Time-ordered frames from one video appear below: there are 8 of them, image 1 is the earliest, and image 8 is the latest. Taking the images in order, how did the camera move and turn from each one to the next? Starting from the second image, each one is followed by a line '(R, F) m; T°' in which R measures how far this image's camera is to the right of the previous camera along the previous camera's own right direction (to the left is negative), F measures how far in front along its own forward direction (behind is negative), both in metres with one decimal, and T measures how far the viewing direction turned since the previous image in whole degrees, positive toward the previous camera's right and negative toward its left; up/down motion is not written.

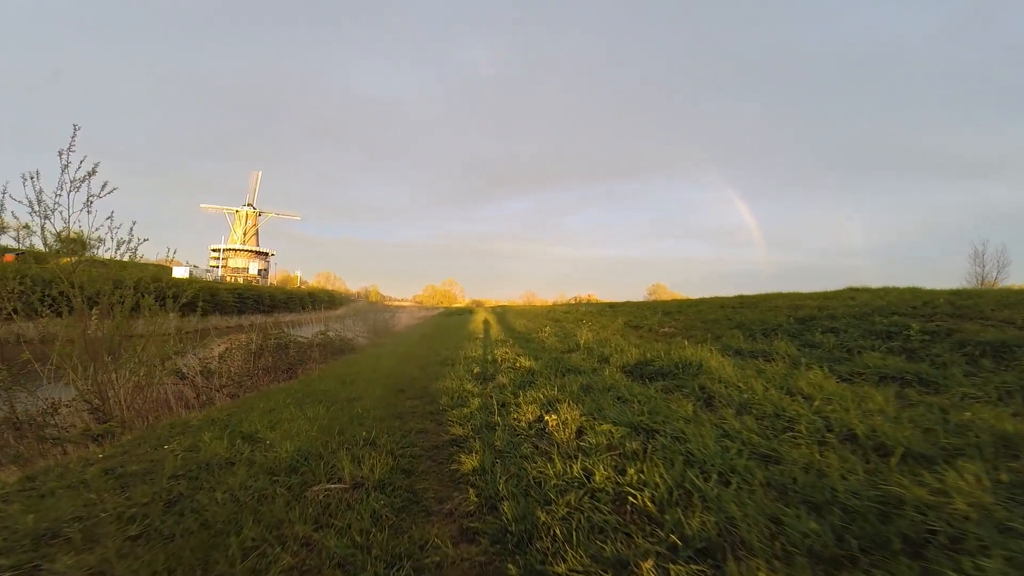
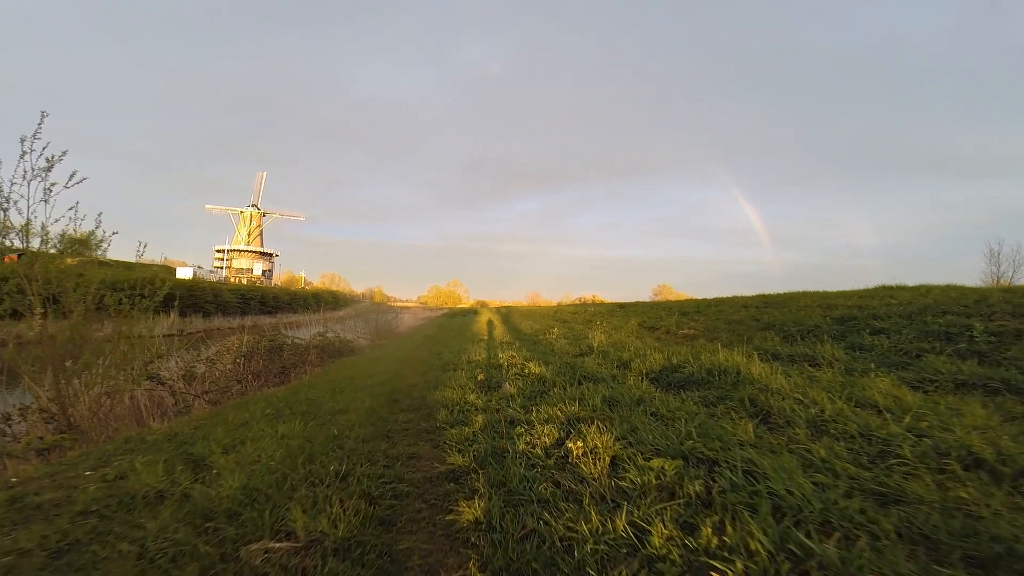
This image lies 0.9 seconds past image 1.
(-0.1, +1.1) m; -1°
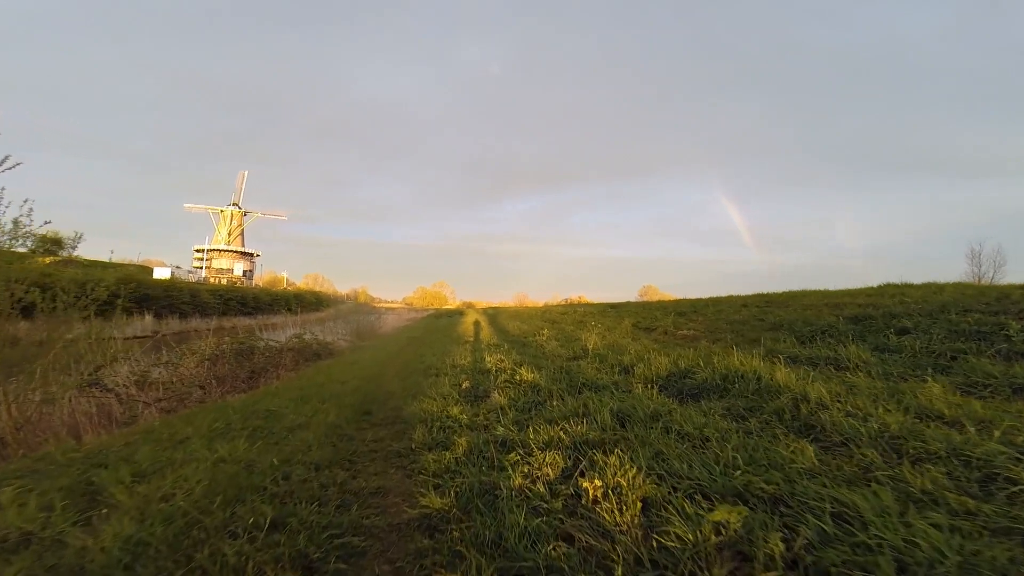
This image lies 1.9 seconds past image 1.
(-0.1, +1.0) m; +2°
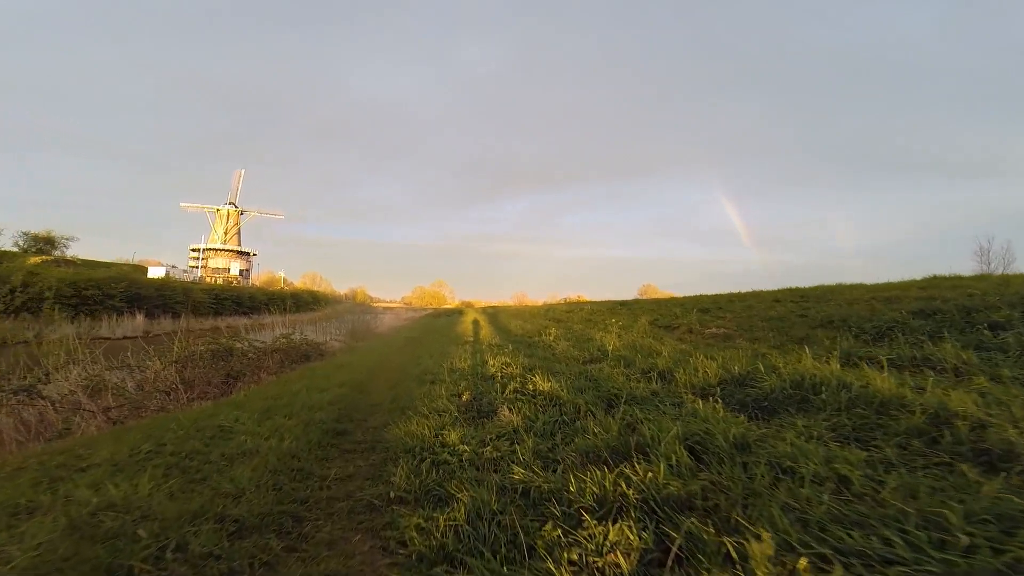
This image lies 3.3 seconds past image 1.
(-0.2, +1.5) m; 0°
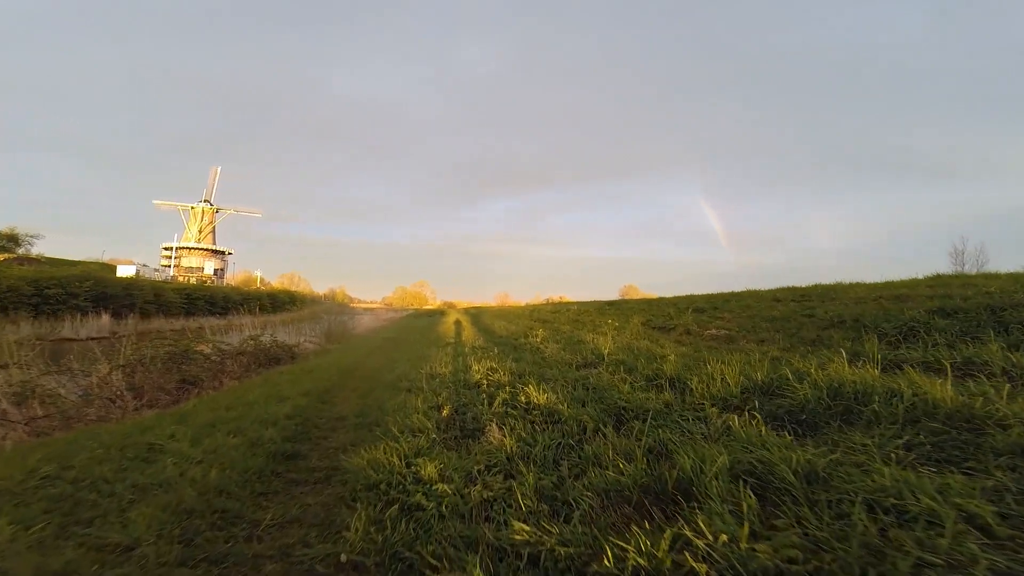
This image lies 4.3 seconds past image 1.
(-0.1, +0.9) m; +2°
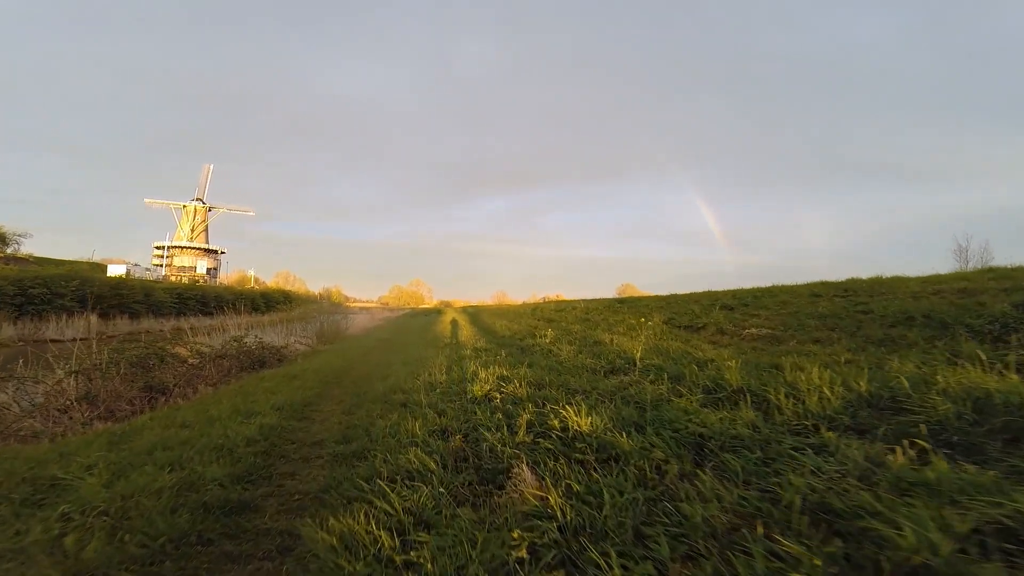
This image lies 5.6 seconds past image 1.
(-0.3, +1.3) m; +1°
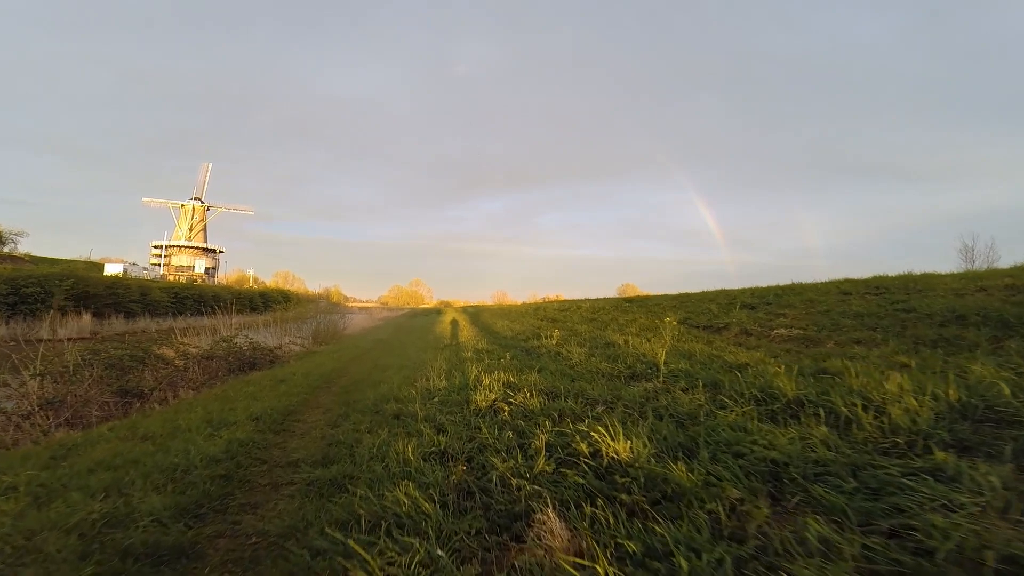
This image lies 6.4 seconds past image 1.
(-0.1, +0.8) m; 0°
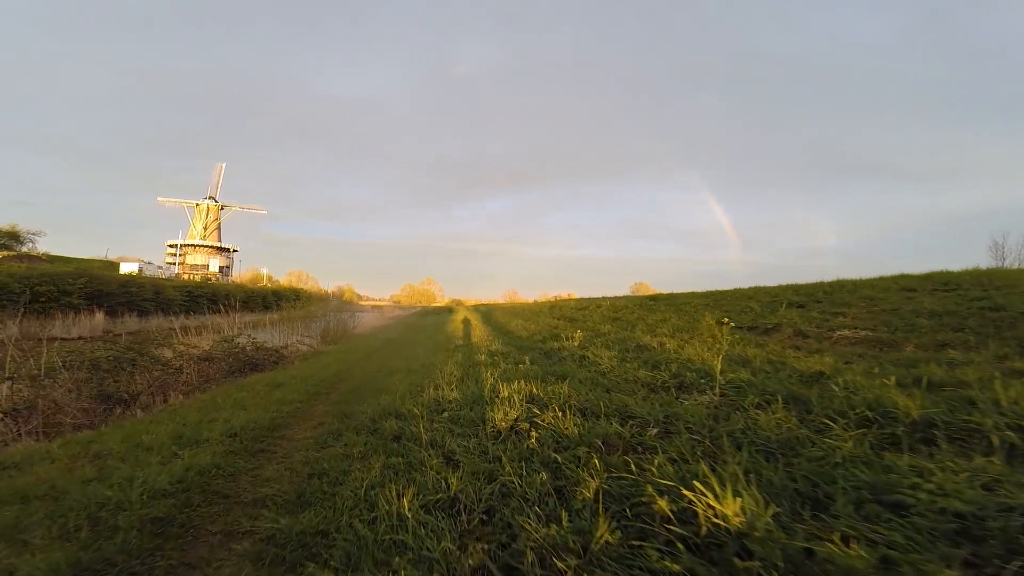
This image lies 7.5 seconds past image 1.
(-0.2, +1.0) m; -1°
